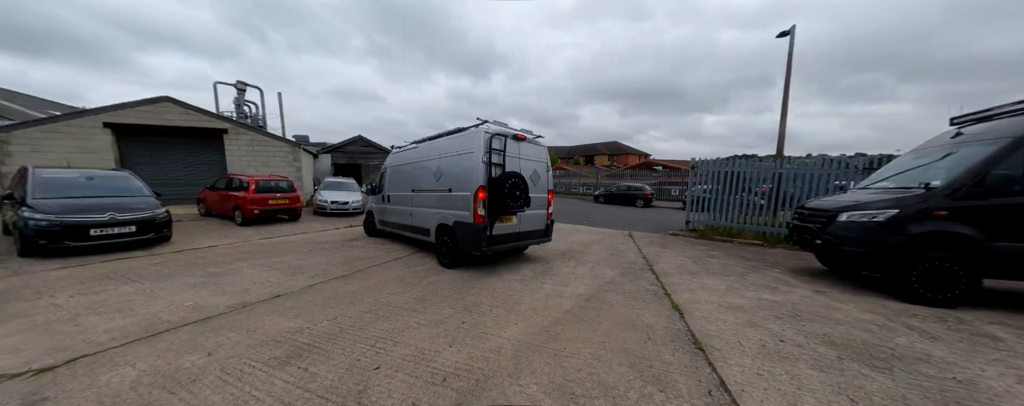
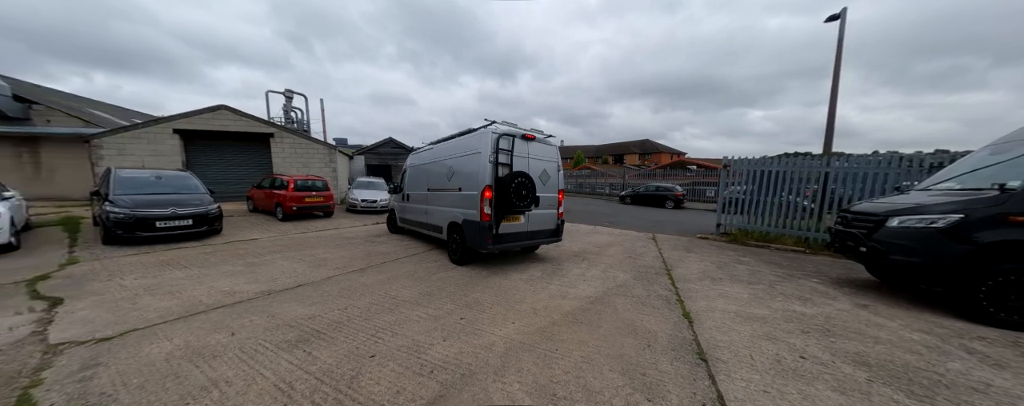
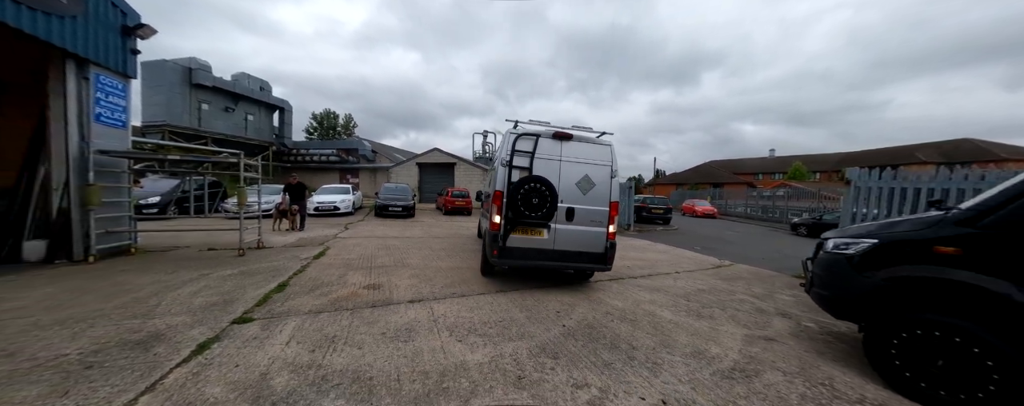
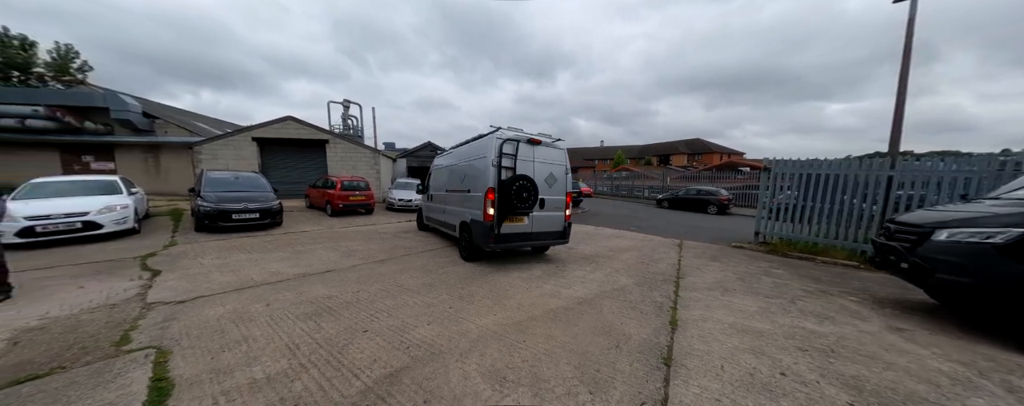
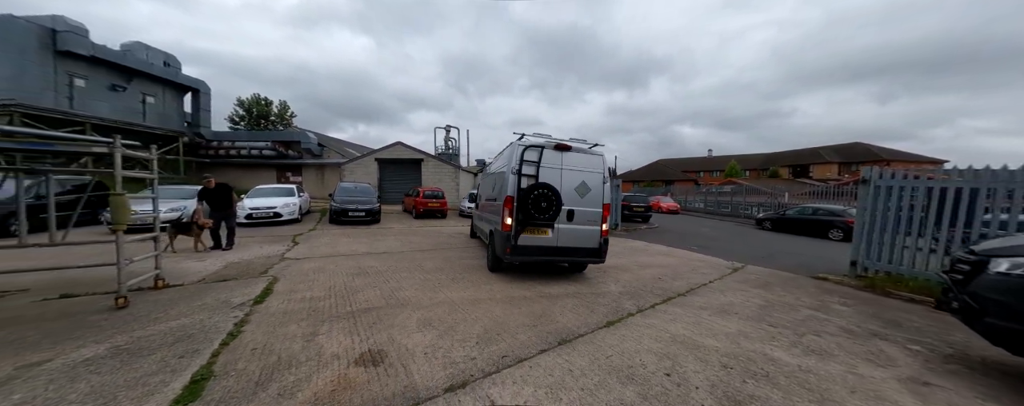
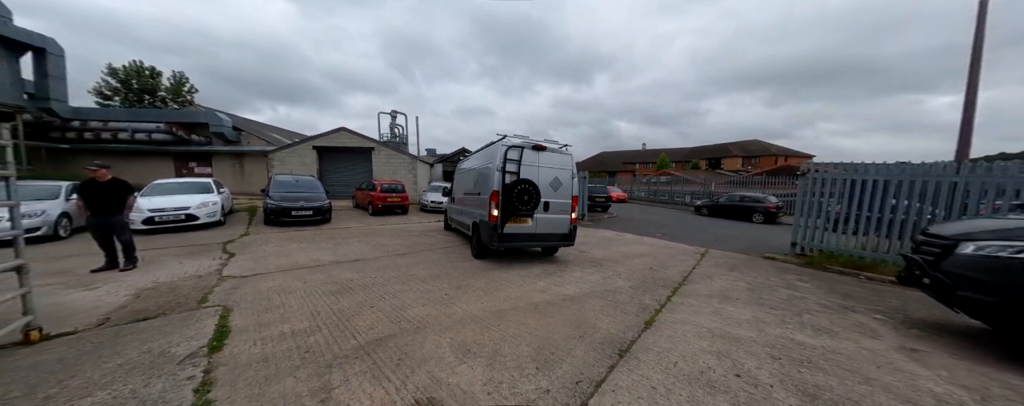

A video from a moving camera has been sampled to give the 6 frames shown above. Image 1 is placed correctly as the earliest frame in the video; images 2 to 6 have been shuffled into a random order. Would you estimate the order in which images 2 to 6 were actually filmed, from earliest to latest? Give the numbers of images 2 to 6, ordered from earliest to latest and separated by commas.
2, 4, 6, 5, 3
